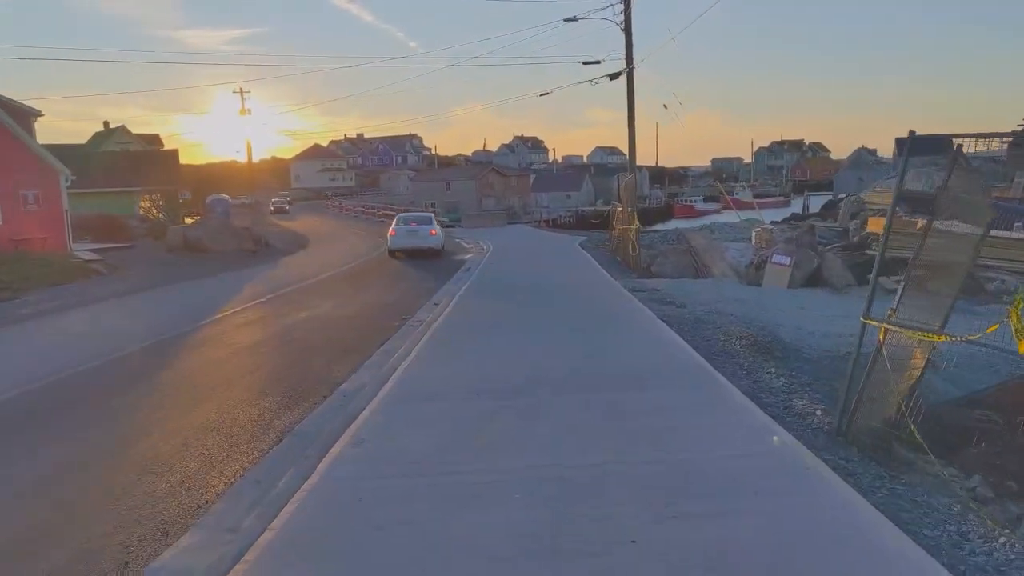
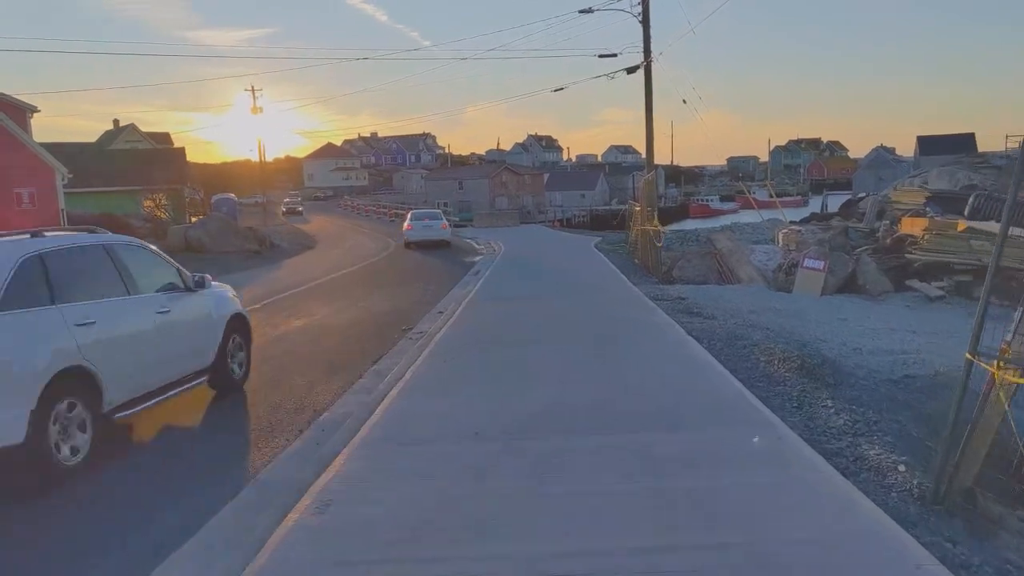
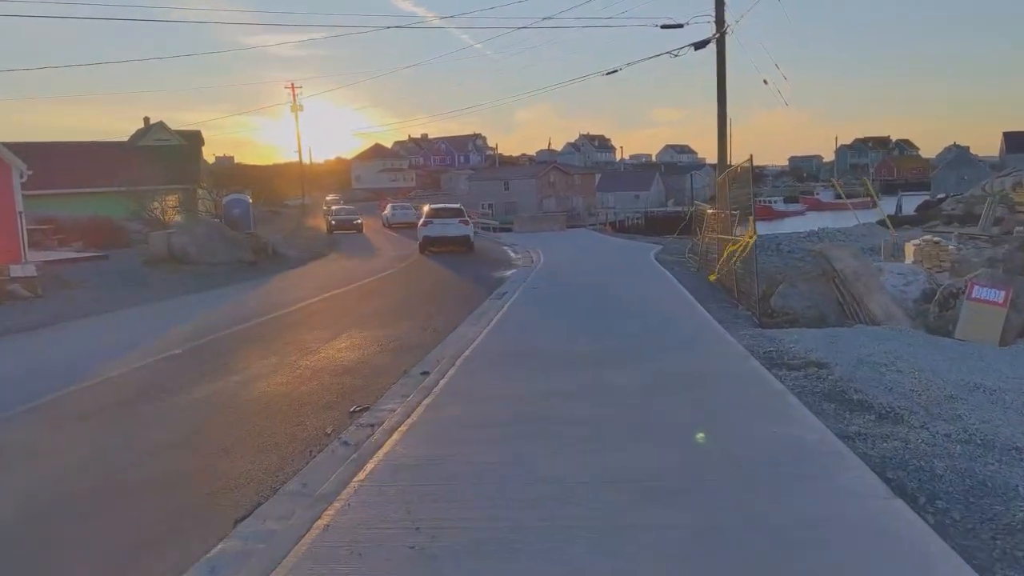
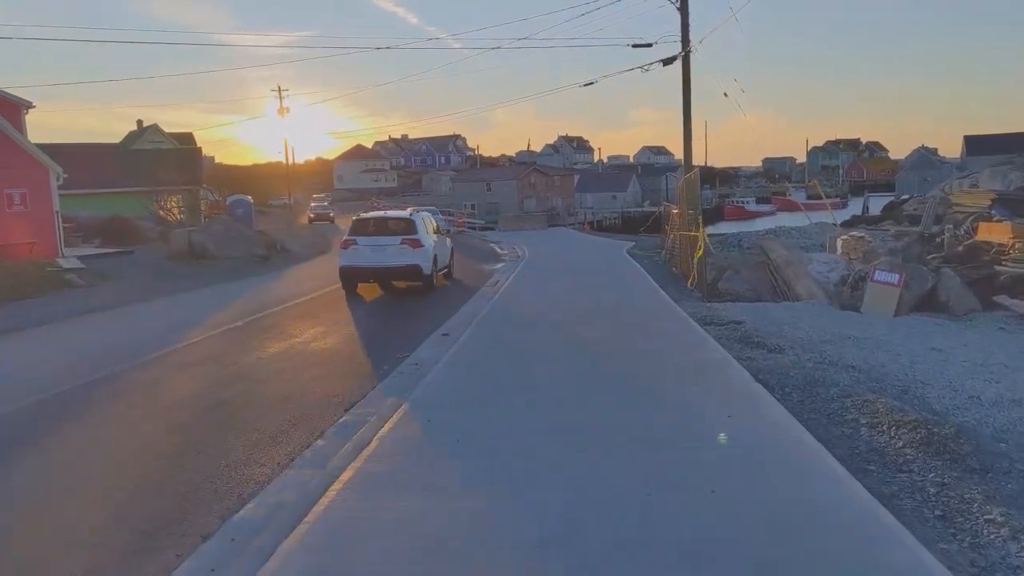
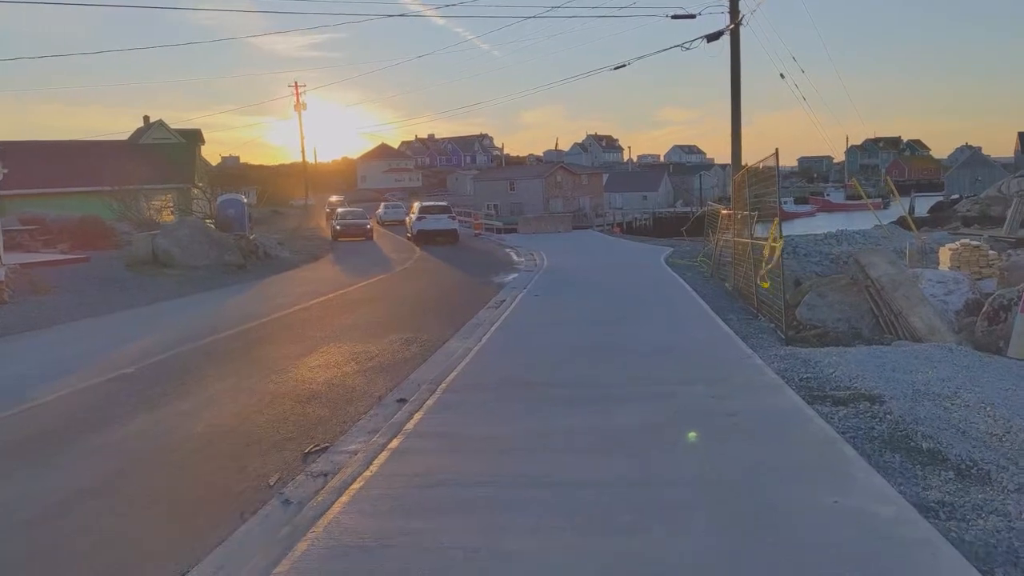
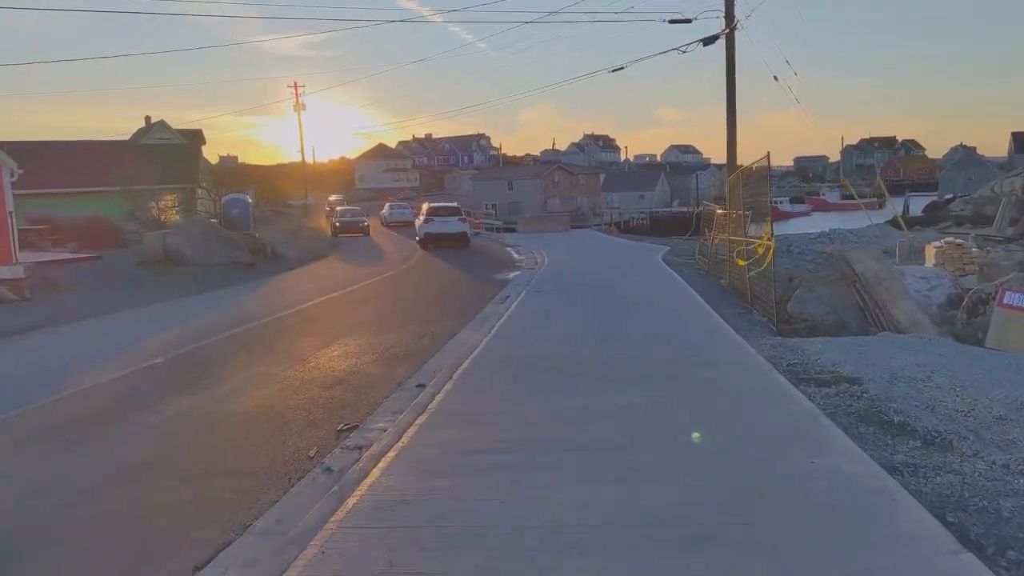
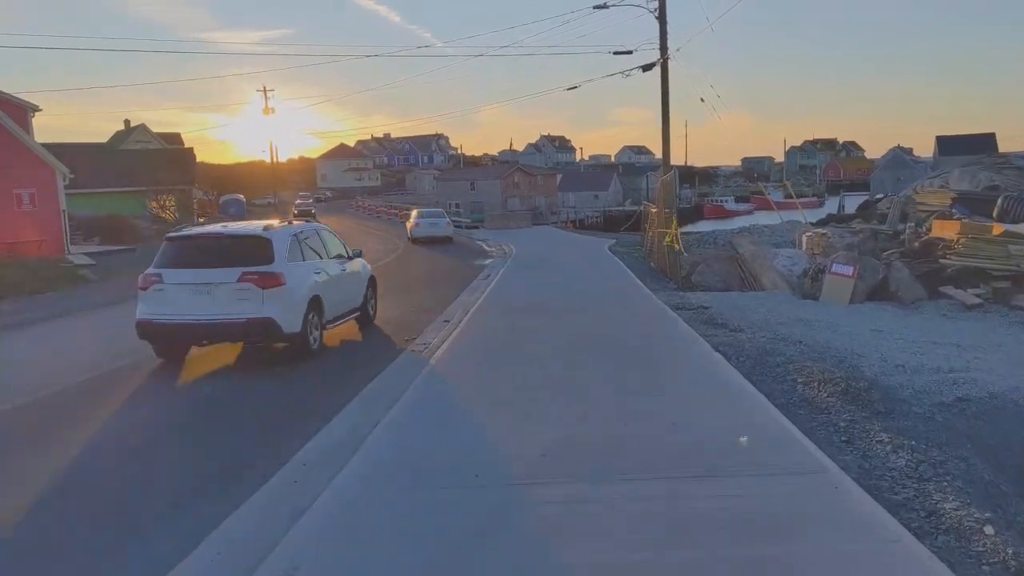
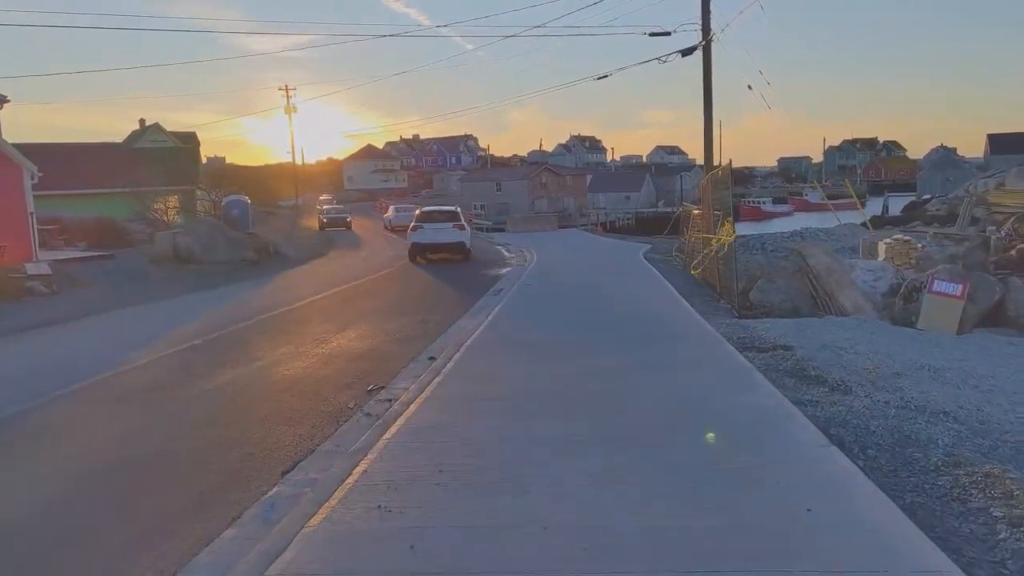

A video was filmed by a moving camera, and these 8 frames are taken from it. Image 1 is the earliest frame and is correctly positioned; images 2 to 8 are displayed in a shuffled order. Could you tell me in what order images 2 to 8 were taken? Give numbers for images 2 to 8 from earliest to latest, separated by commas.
2, 7, 4, 8, 3, 6, 5
